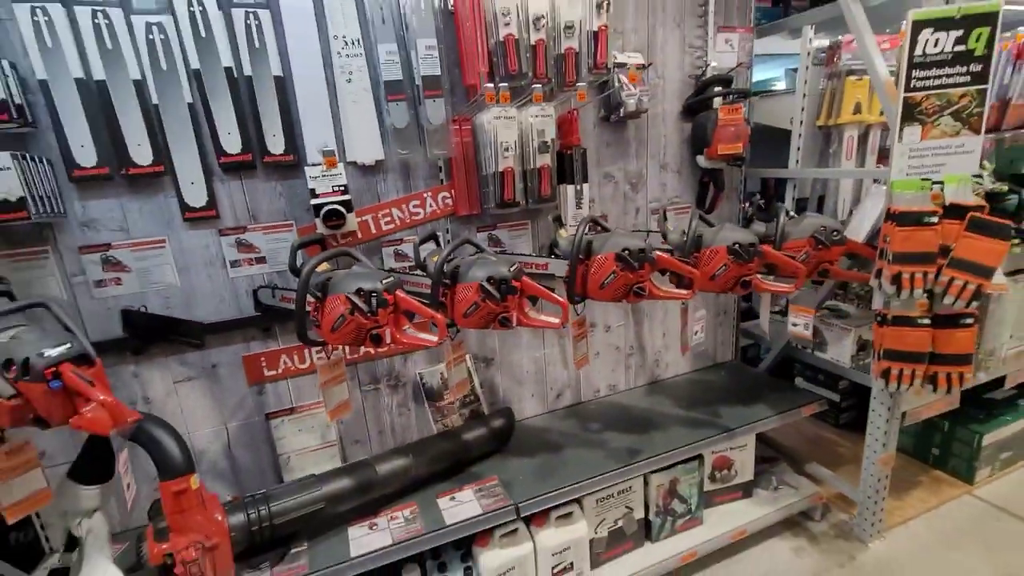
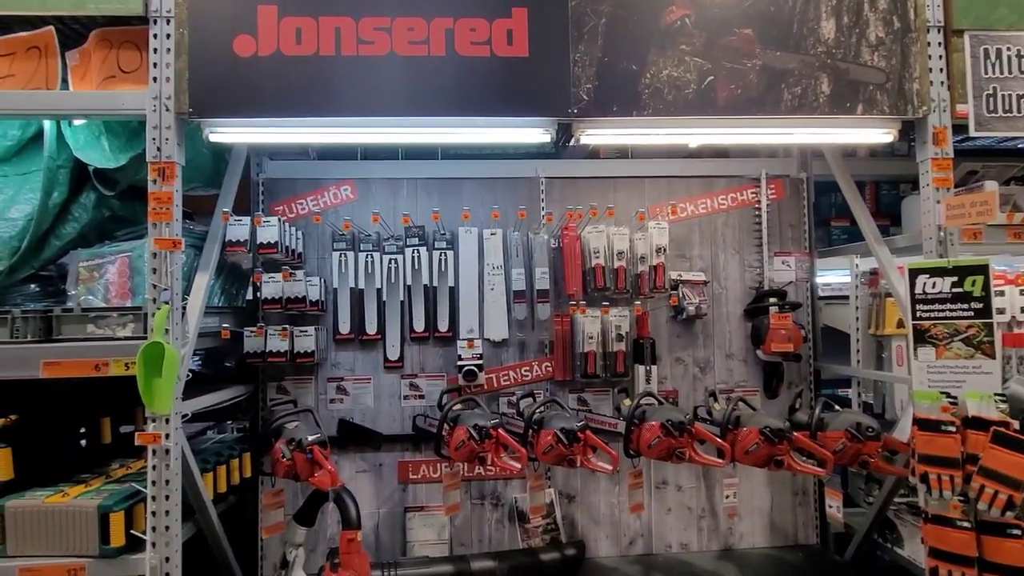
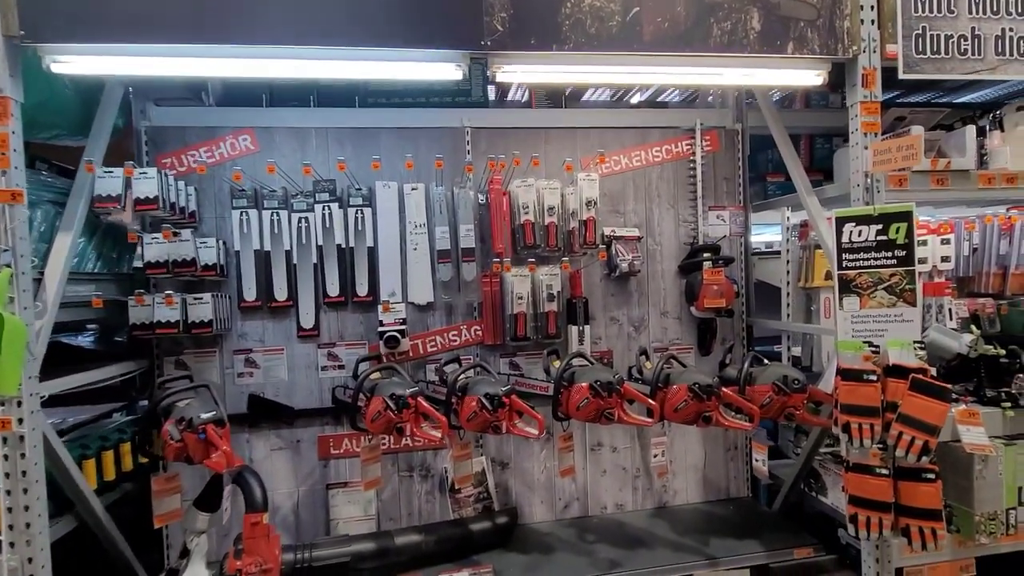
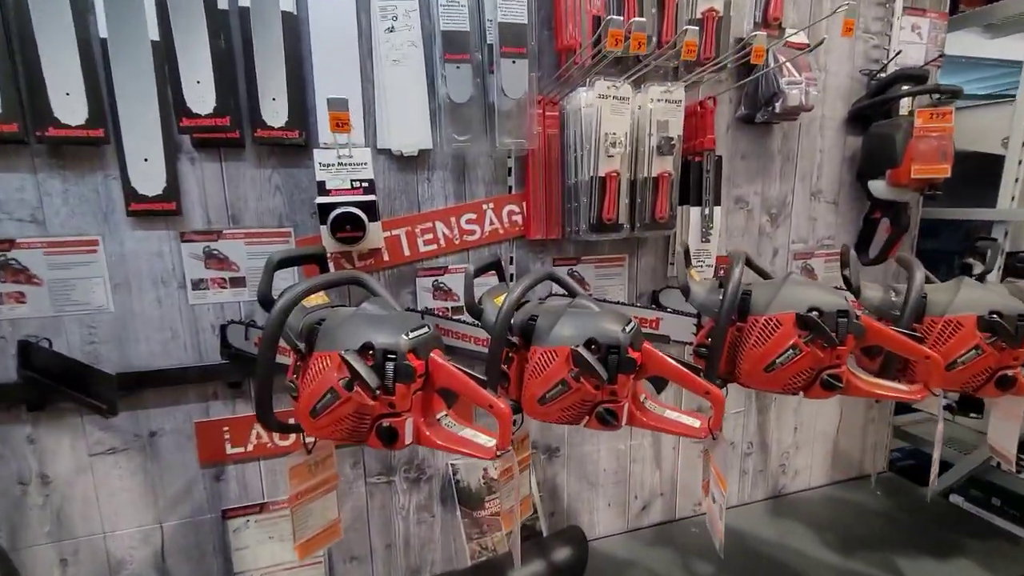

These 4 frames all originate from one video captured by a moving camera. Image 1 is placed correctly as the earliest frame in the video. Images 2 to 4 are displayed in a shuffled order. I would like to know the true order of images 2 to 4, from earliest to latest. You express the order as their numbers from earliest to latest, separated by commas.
2, 3, 4
